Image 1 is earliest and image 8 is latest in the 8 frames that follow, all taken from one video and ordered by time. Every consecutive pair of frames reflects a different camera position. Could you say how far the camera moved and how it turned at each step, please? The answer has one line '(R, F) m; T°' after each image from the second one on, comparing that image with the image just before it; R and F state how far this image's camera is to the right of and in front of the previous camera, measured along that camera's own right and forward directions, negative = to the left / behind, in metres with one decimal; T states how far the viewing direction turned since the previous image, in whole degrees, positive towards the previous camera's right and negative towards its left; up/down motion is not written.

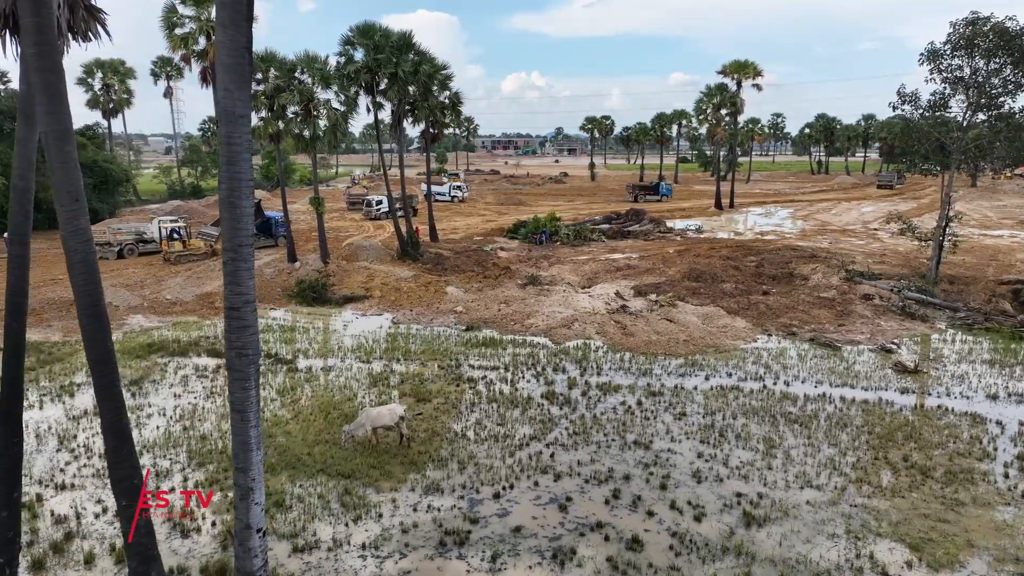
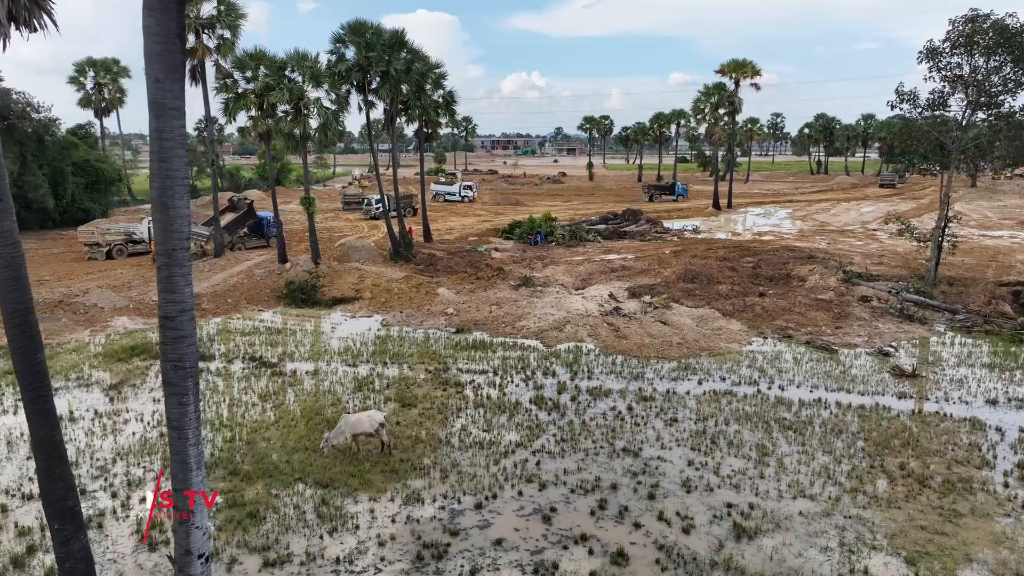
(+0.3, +0.3) m; 0°
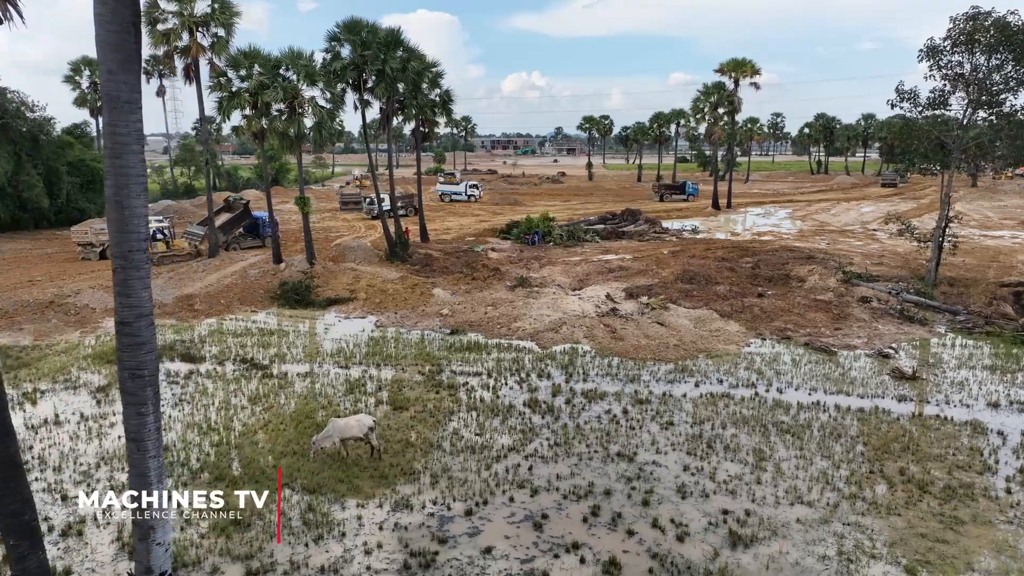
(+0.1, +0.2) m; 0°
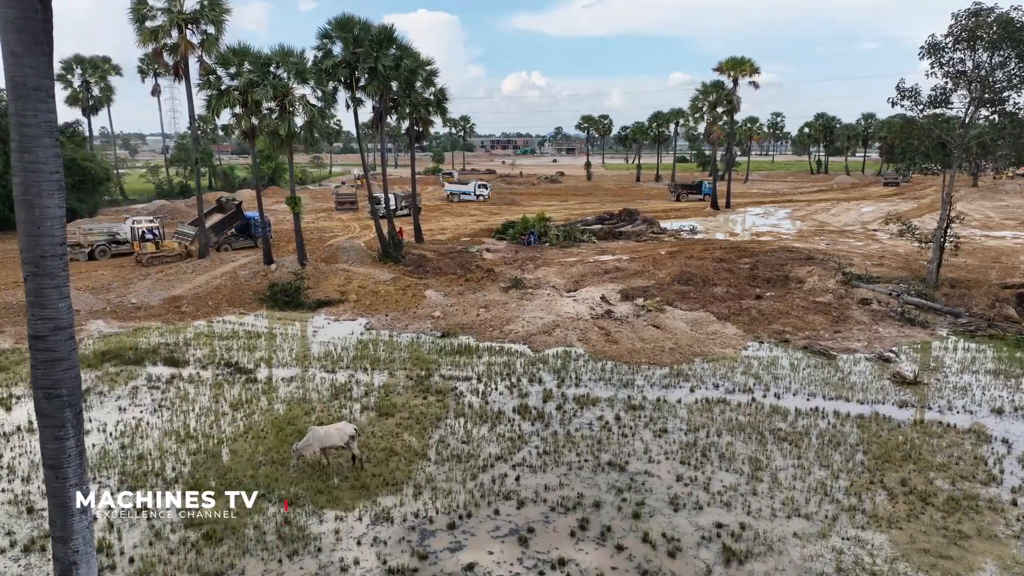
(+0.2, +0.4) m; 0°
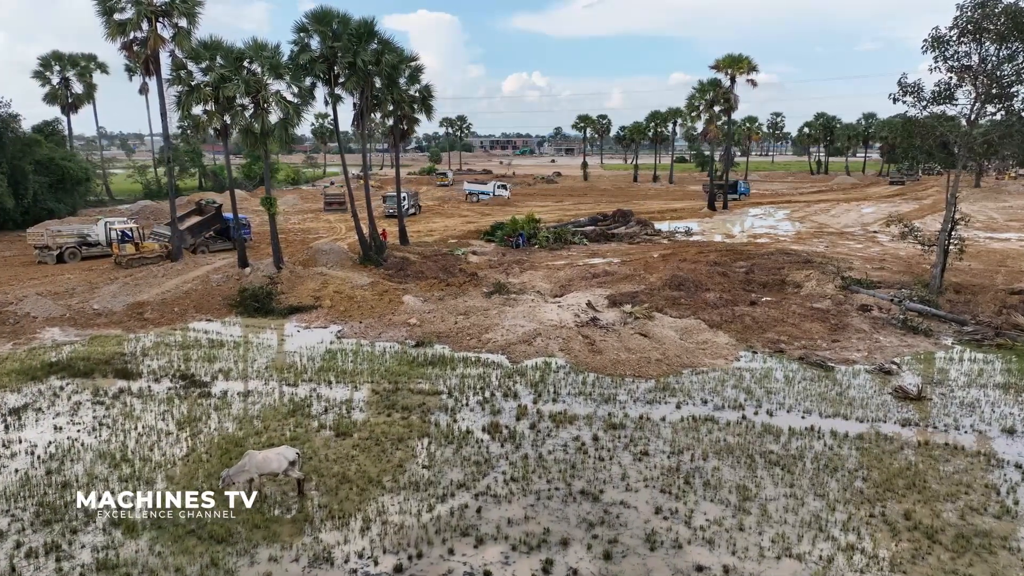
(+0.6, +1.0) m; 0°
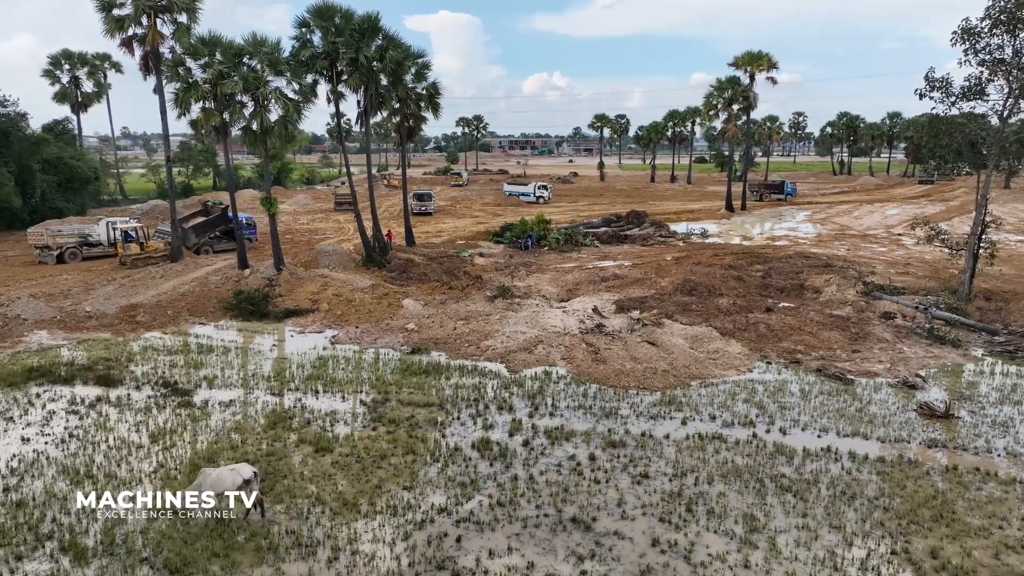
(+0.4, +0.8) m; -2°
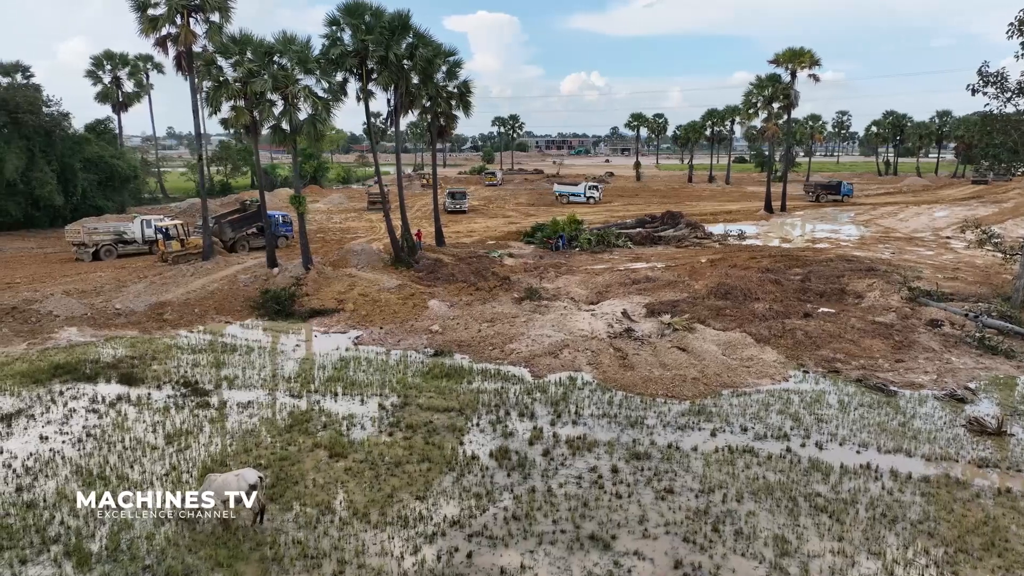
(+0.2, +0.4) m; -3°
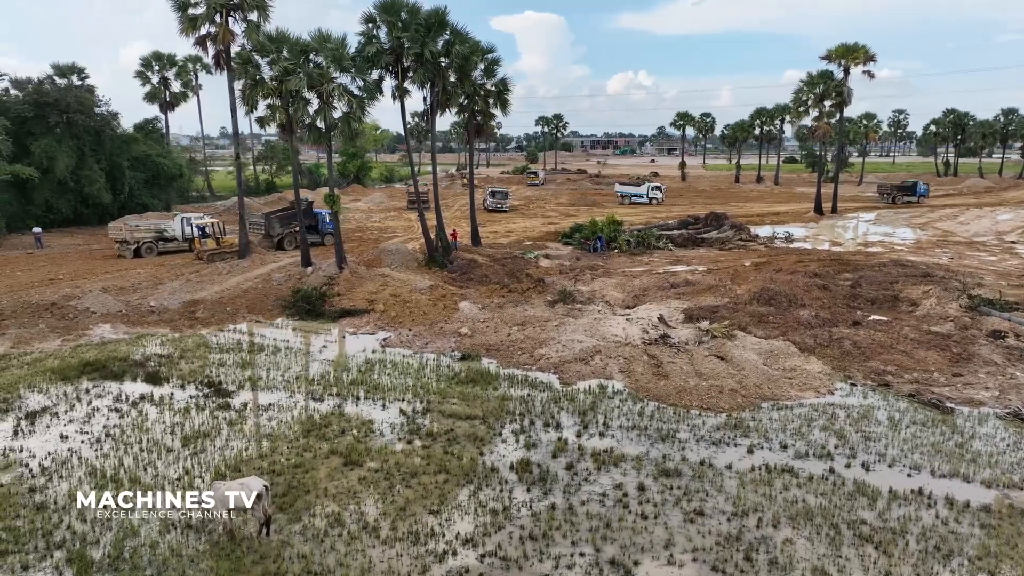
(+0.3, +0.5) m; -4°
